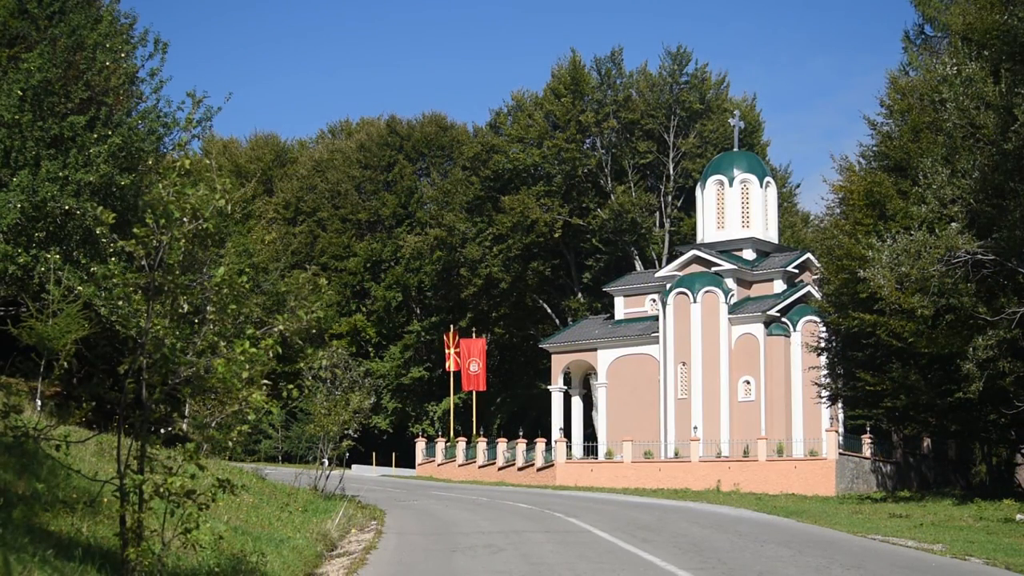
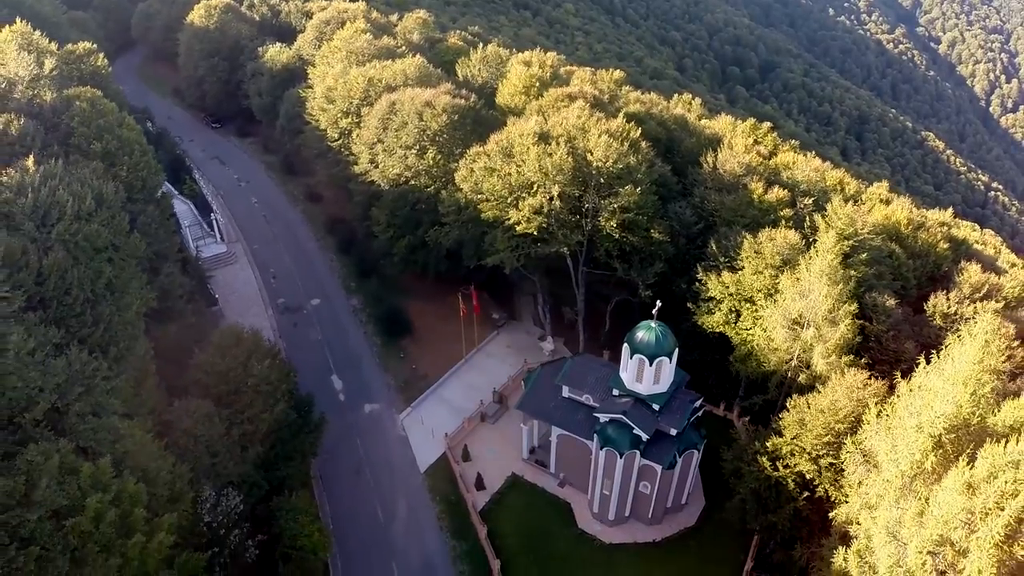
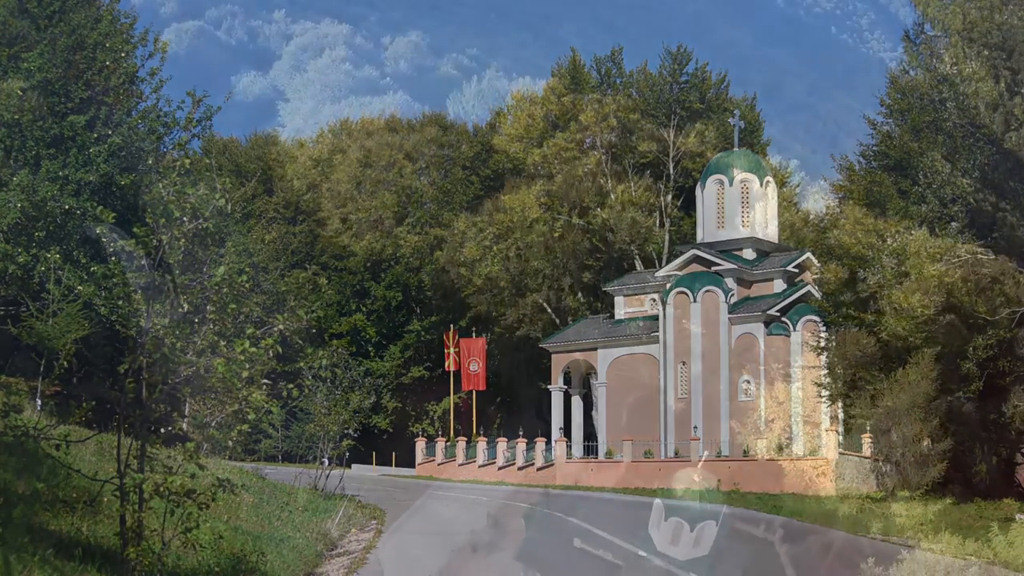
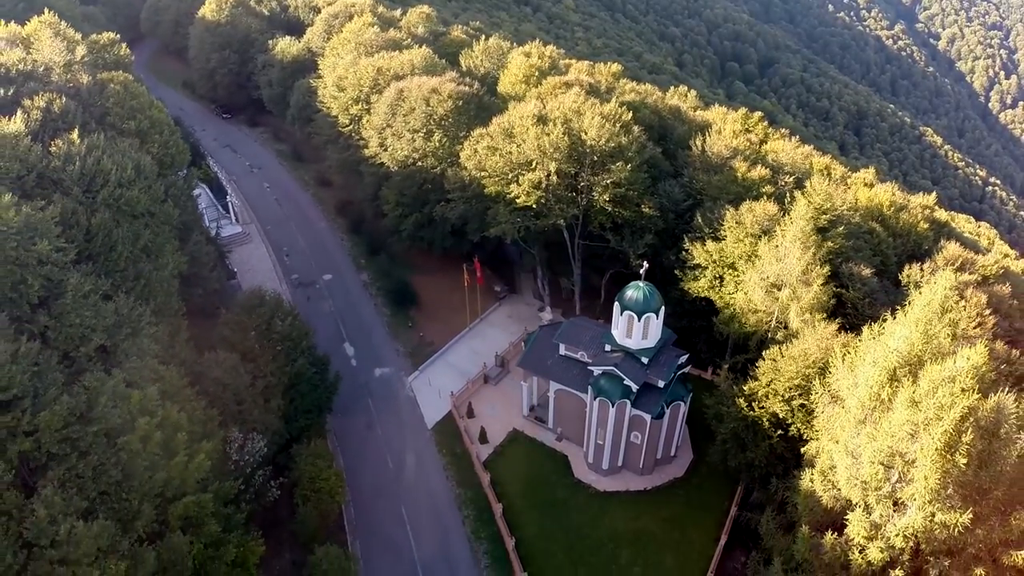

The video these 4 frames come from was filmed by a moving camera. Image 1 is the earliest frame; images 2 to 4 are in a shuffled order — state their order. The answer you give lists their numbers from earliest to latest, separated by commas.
3, 2, 4
